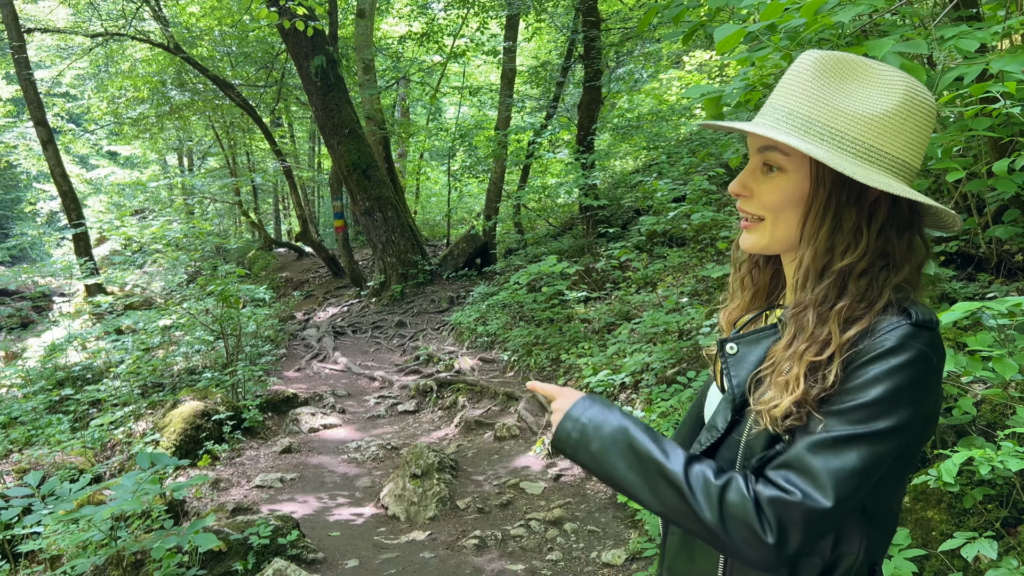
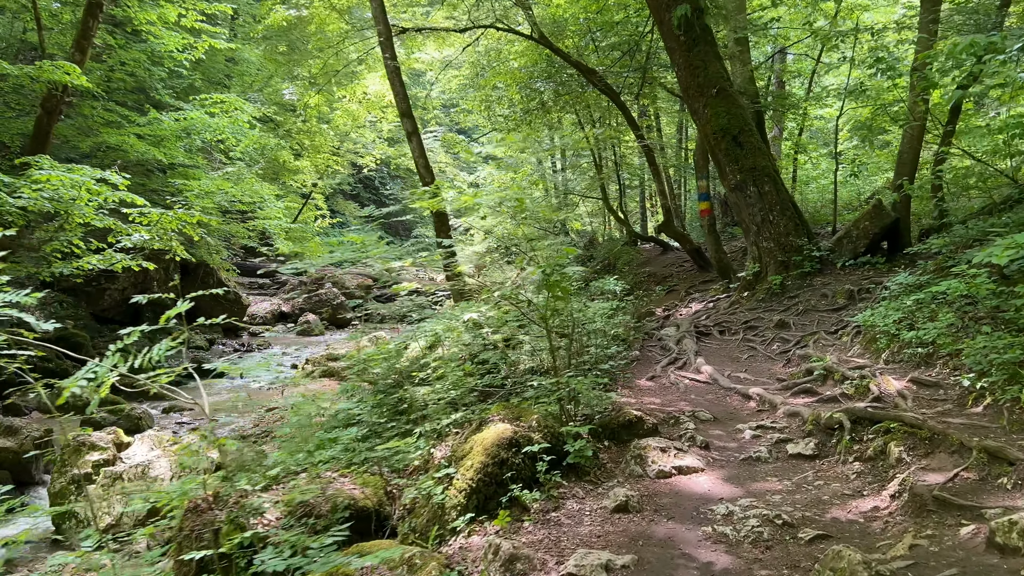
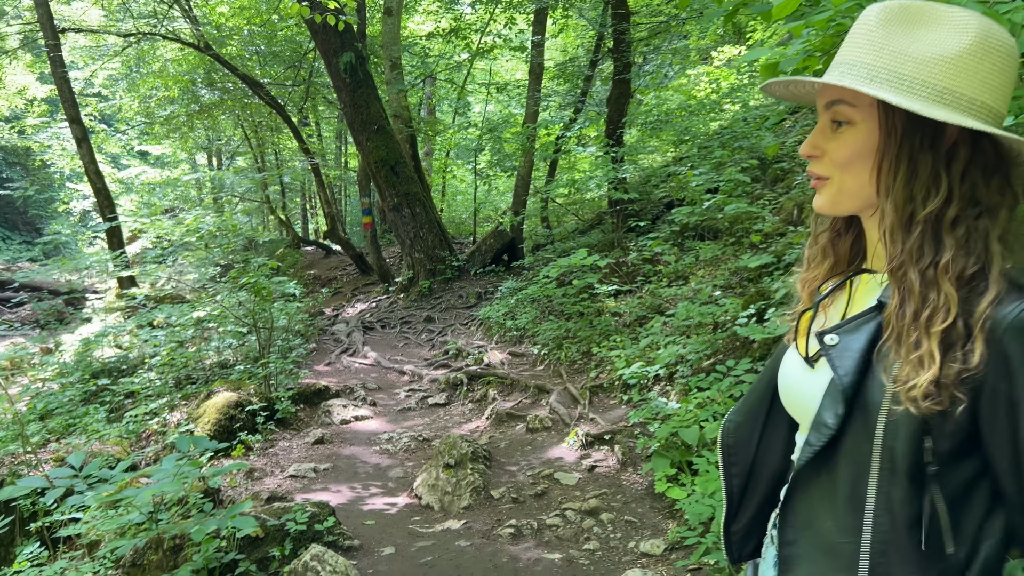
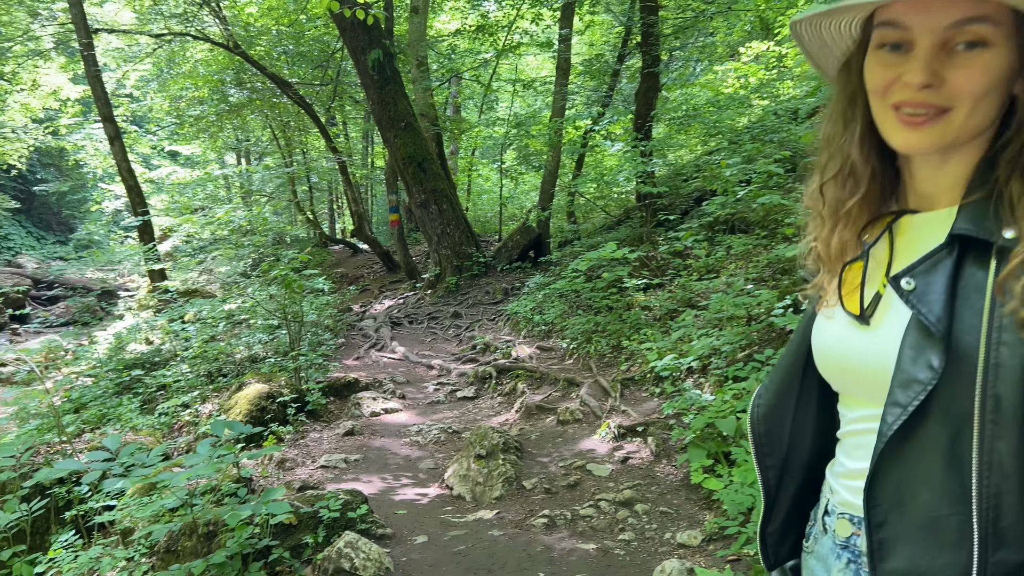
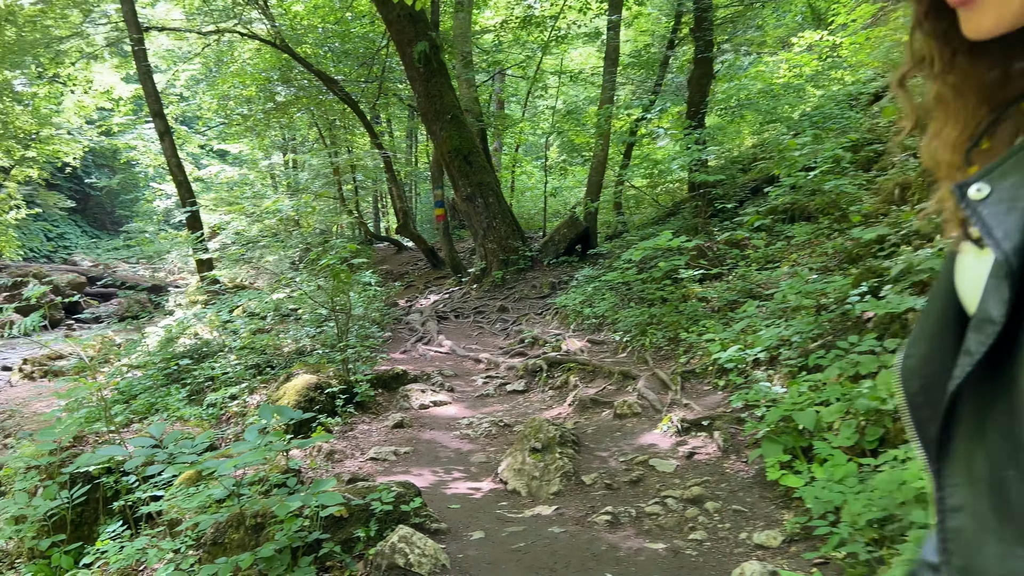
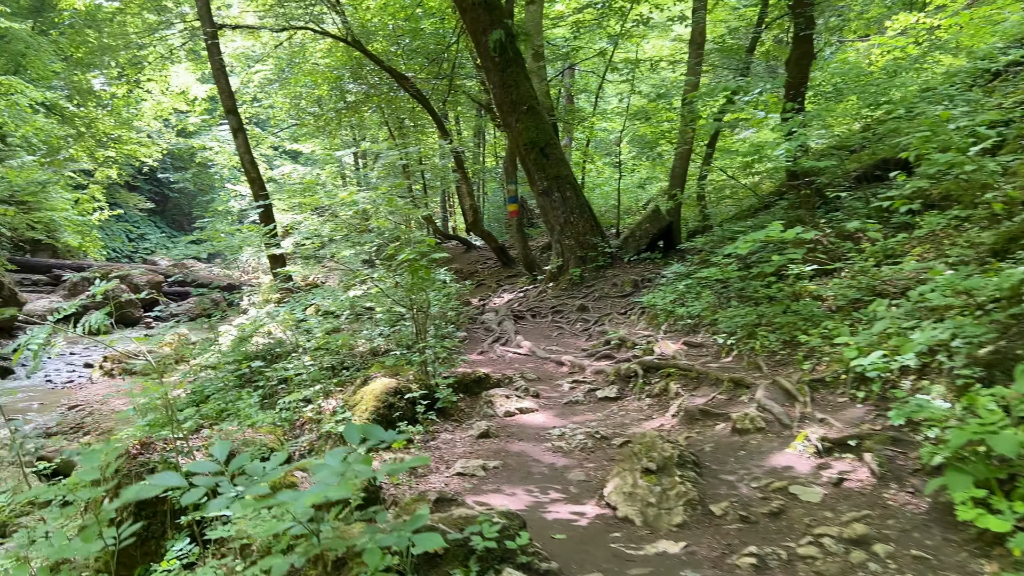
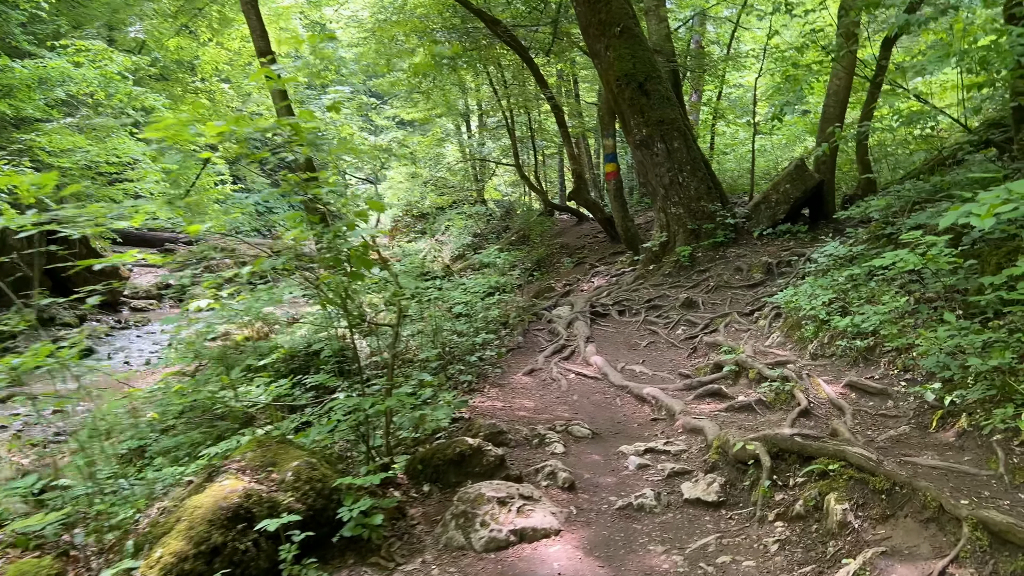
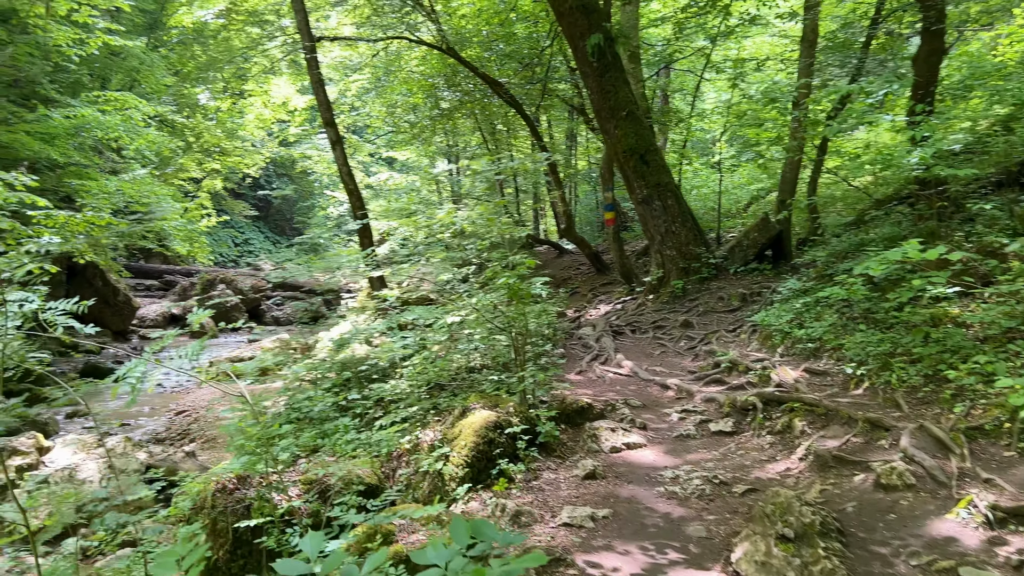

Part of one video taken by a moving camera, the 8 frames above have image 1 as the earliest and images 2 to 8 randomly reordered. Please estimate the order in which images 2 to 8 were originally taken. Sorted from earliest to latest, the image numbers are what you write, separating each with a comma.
3, 4, 5, 6, 8, 2, 7
